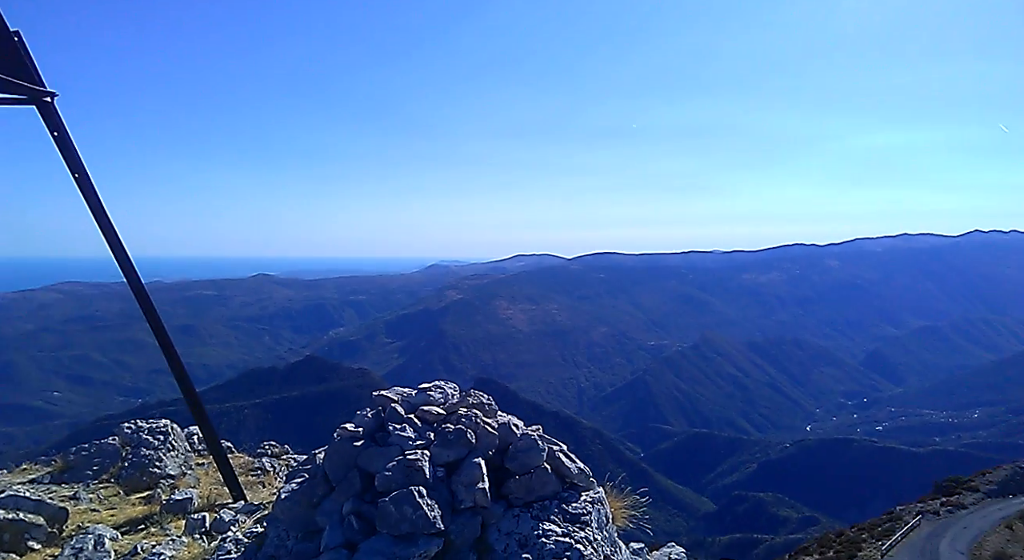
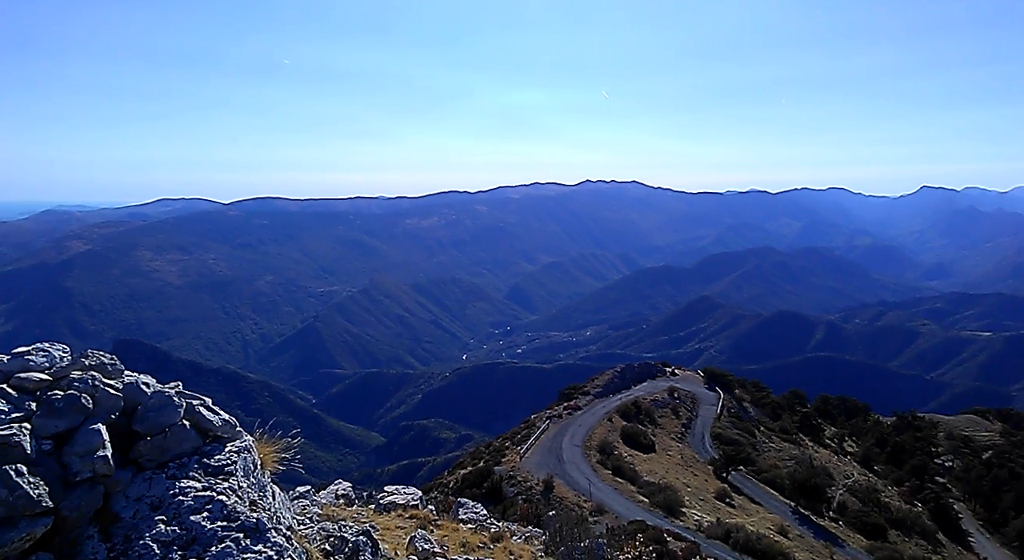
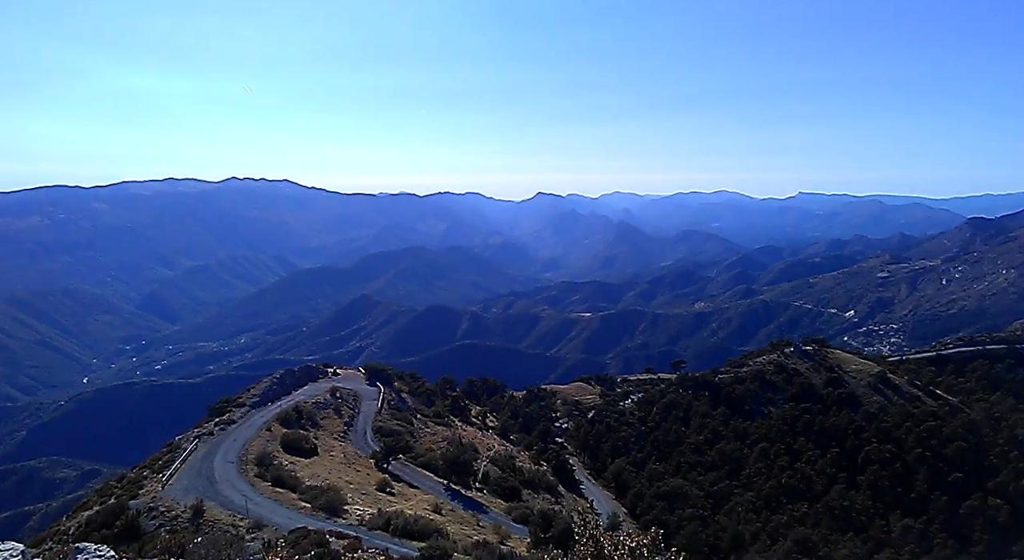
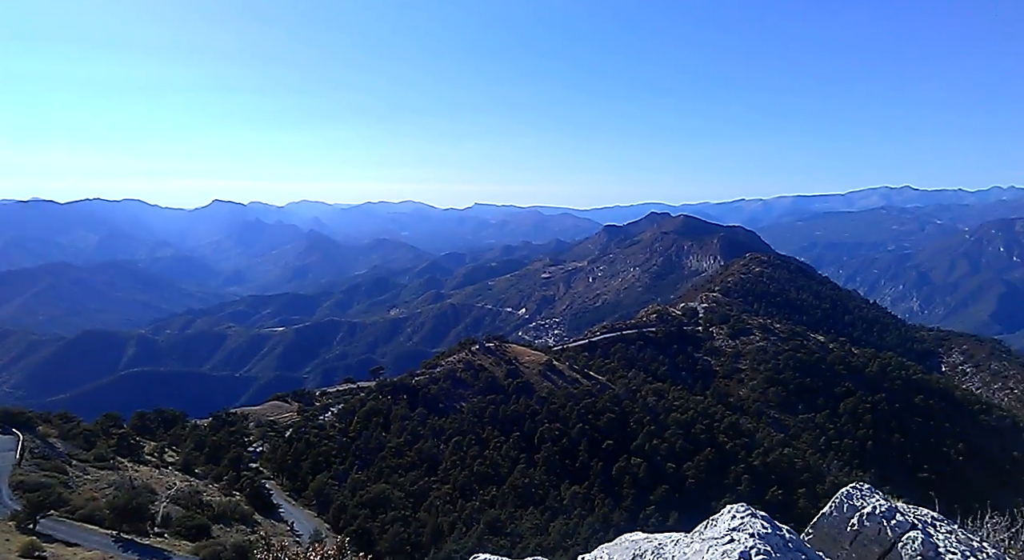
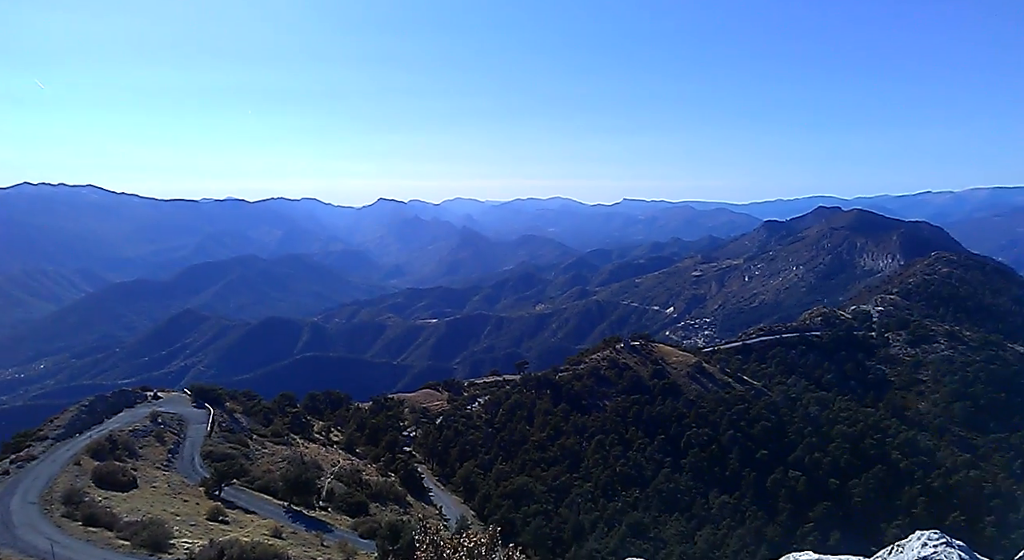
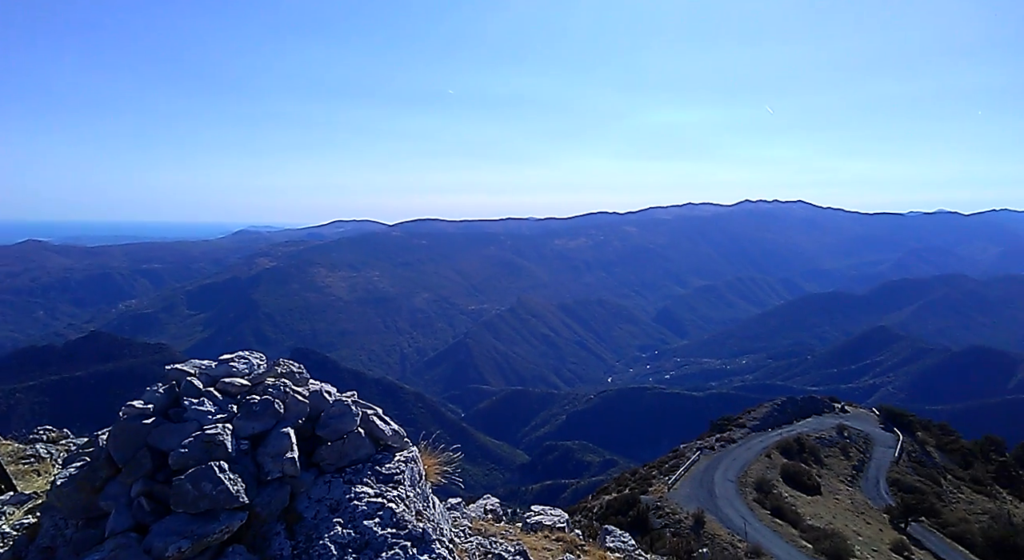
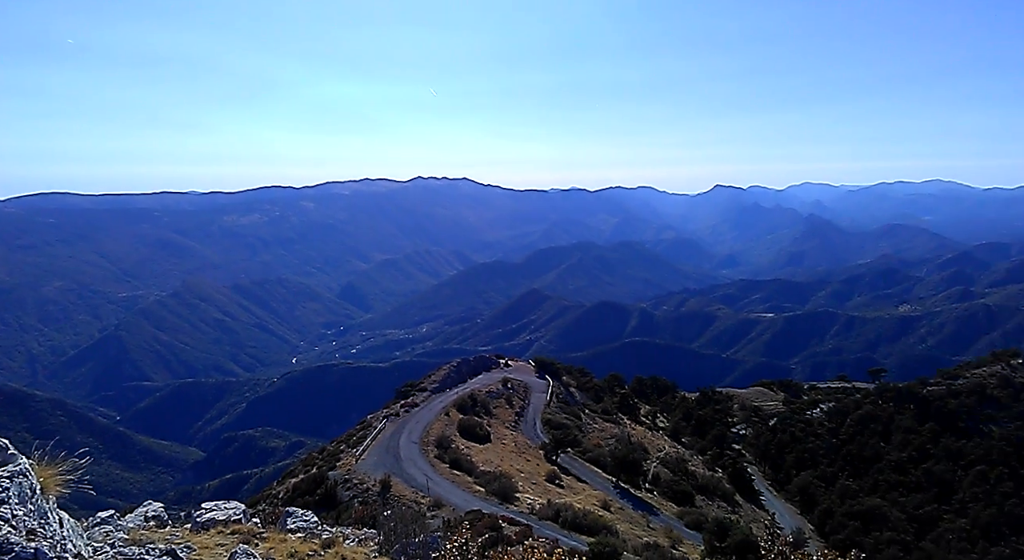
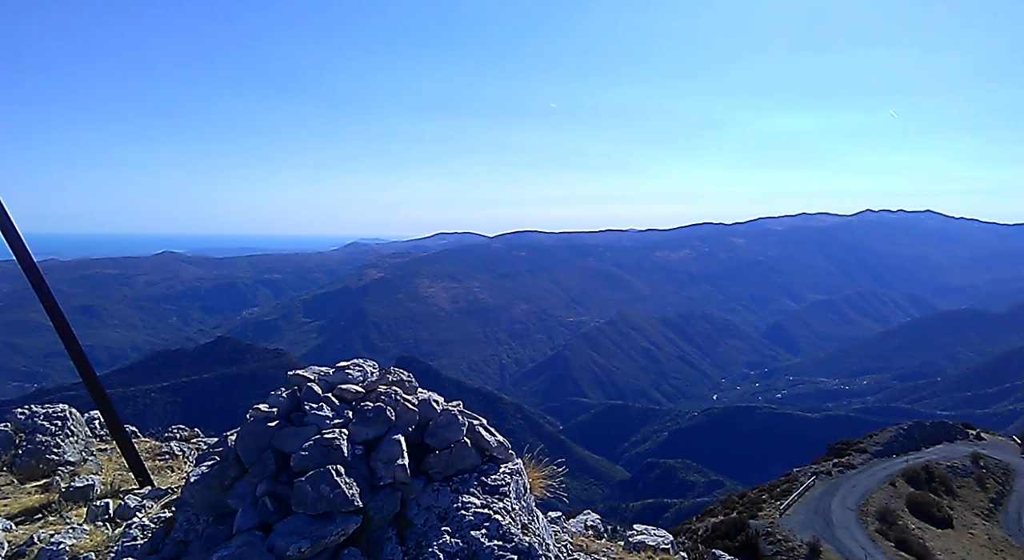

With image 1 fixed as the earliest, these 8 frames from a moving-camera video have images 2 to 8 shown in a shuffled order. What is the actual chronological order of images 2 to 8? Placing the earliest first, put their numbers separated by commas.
8, 6, 2, 7, 3, 5, 4
